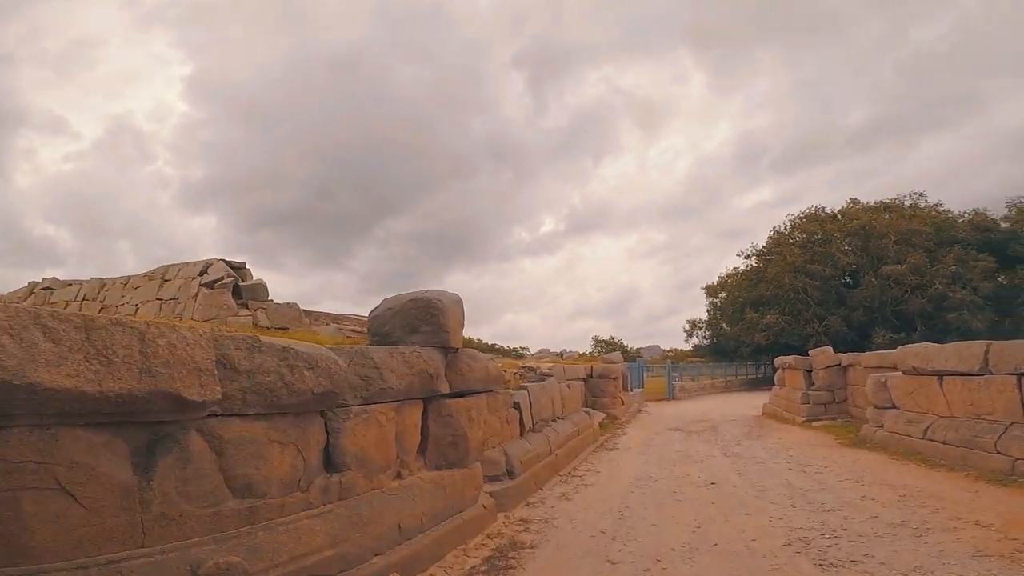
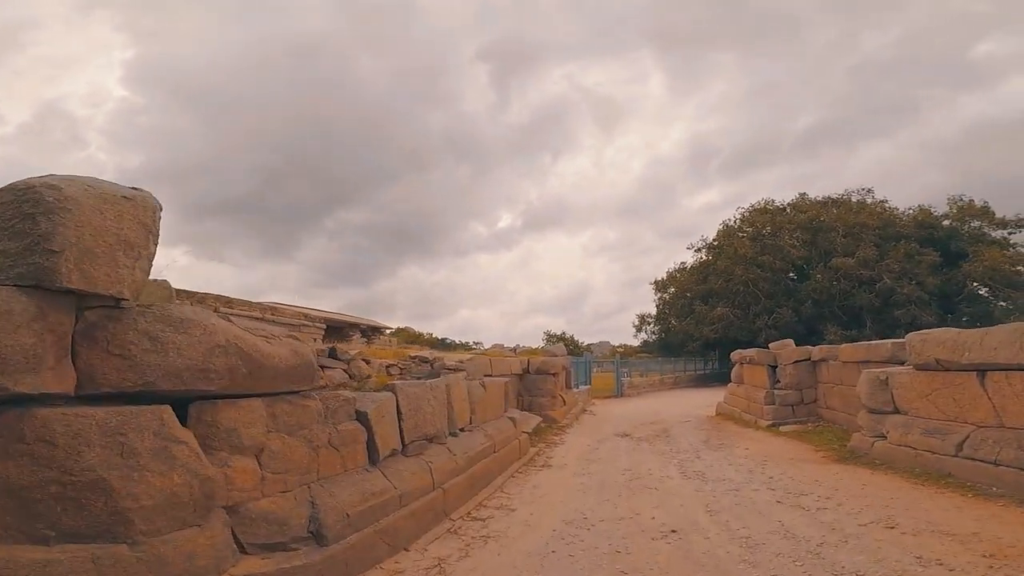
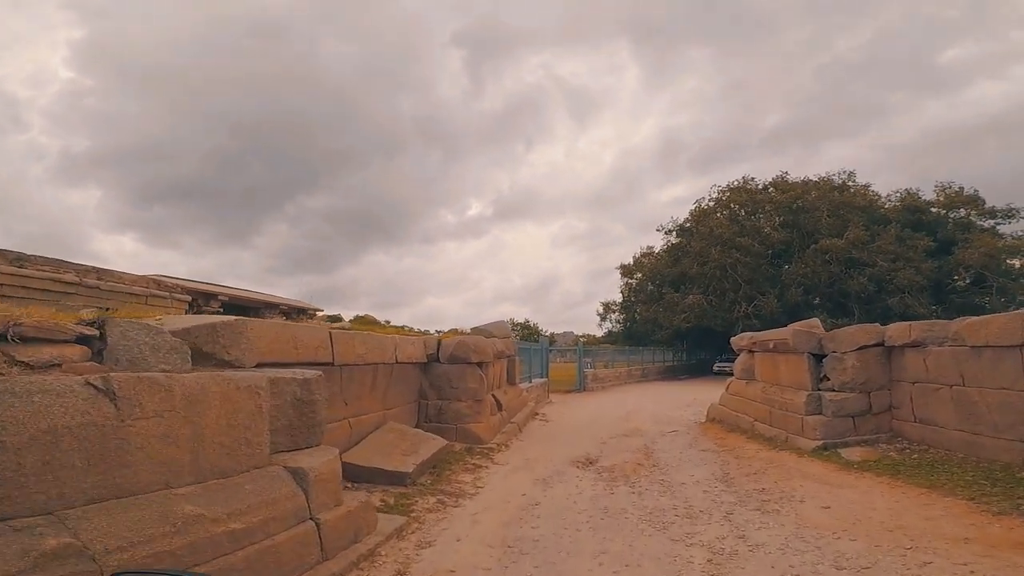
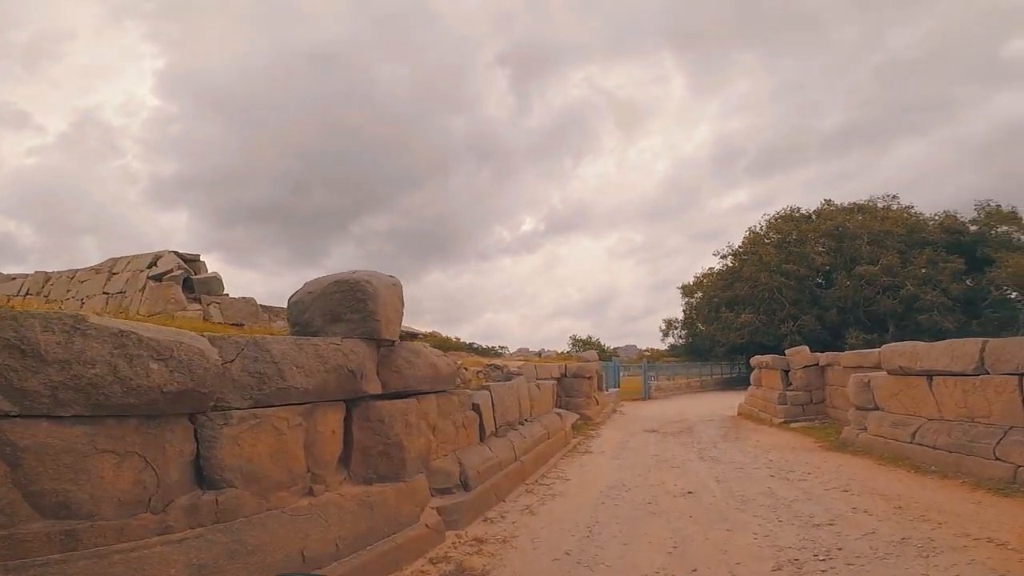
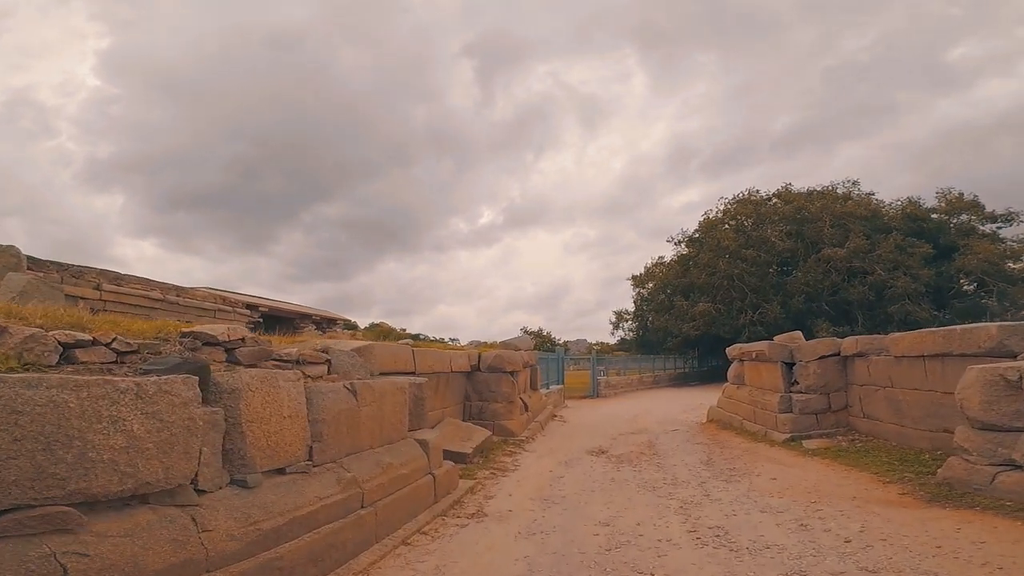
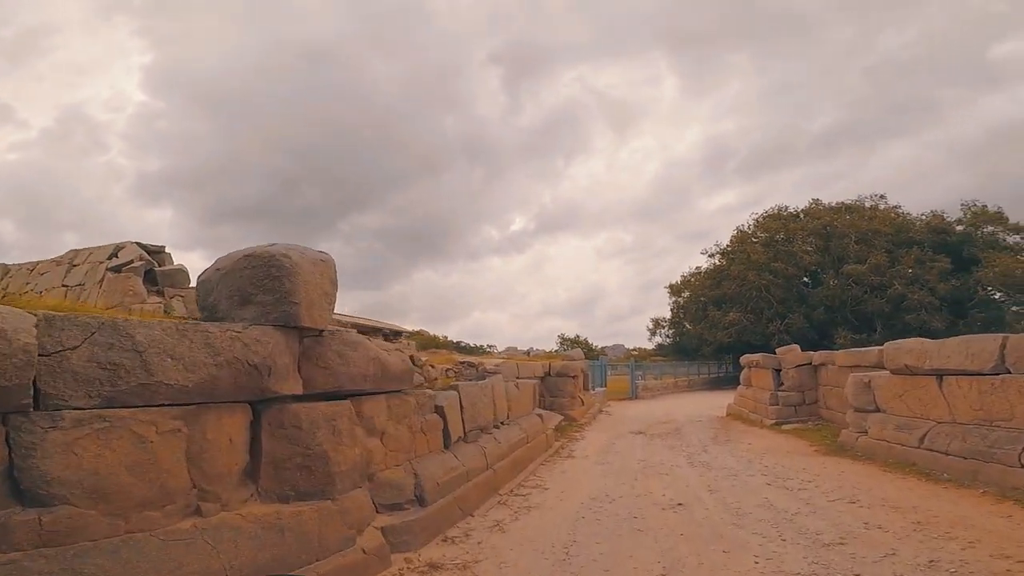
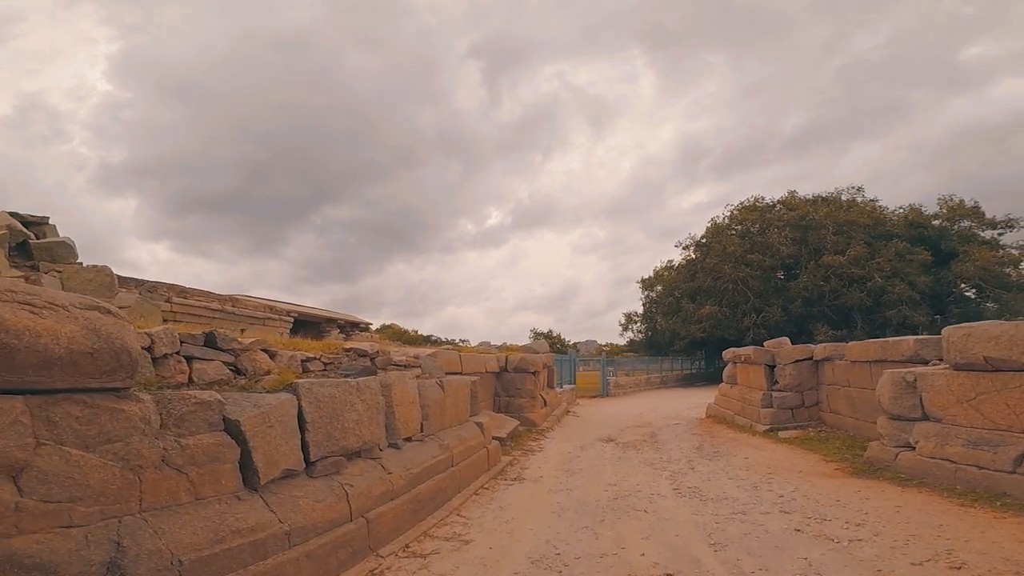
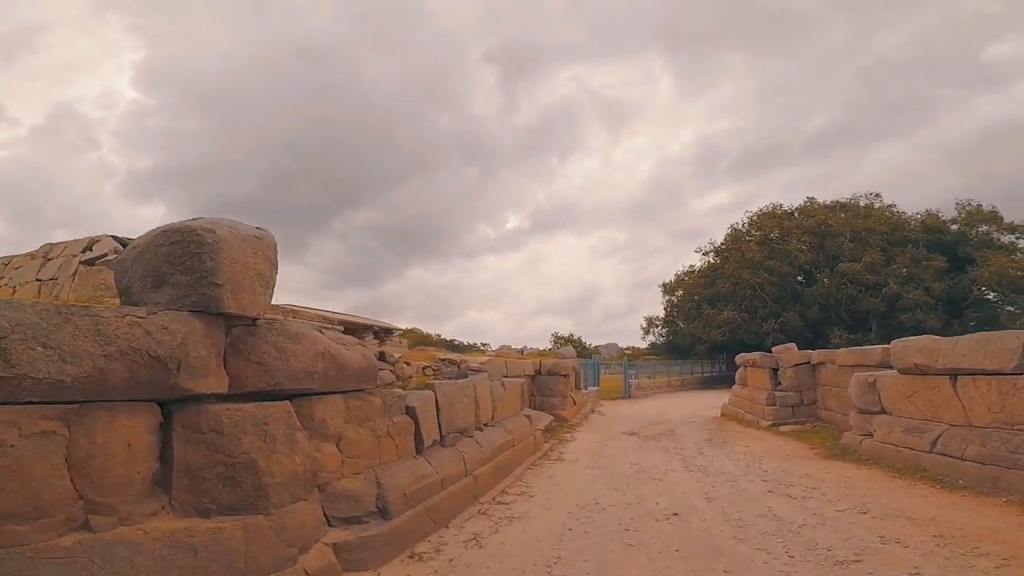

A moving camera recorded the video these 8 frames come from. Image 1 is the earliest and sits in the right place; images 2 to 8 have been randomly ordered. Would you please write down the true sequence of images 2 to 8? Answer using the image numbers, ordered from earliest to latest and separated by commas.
4, 6, 8, 2, 7, 5, 3
